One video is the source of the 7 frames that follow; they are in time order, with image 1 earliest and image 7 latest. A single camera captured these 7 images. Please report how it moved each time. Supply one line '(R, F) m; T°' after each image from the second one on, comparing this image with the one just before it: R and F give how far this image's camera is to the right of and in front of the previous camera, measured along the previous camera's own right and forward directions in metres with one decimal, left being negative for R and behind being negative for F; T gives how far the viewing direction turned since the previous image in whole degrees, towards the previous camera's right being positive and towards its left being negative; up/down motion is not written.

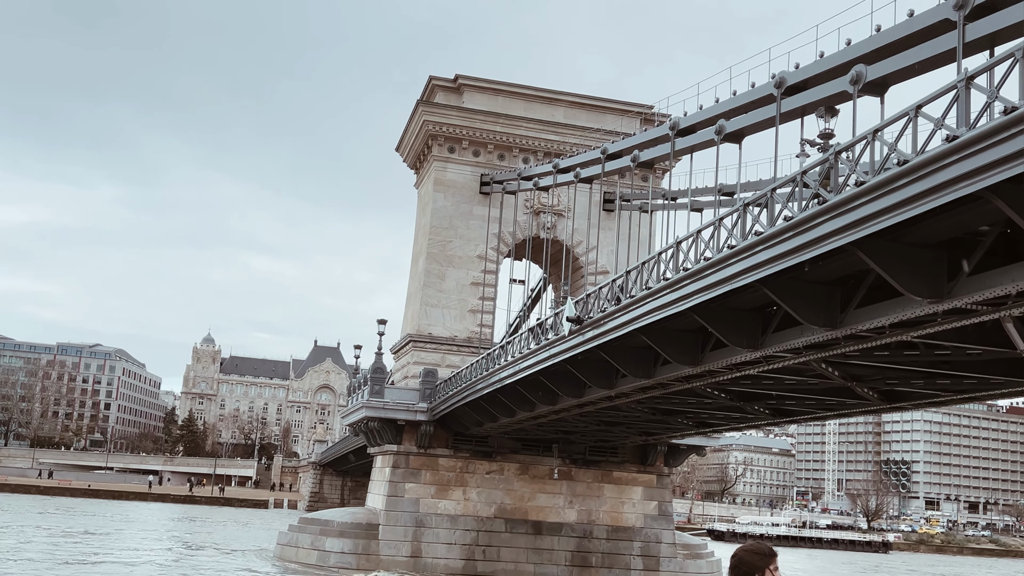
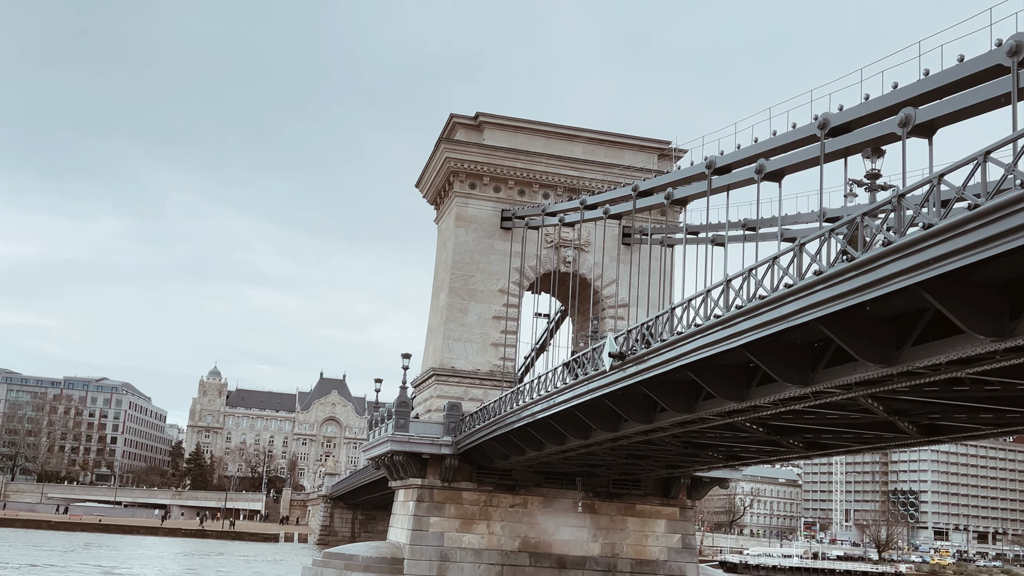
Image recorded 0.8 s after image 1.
(-0.7, -0.3) m; 0°
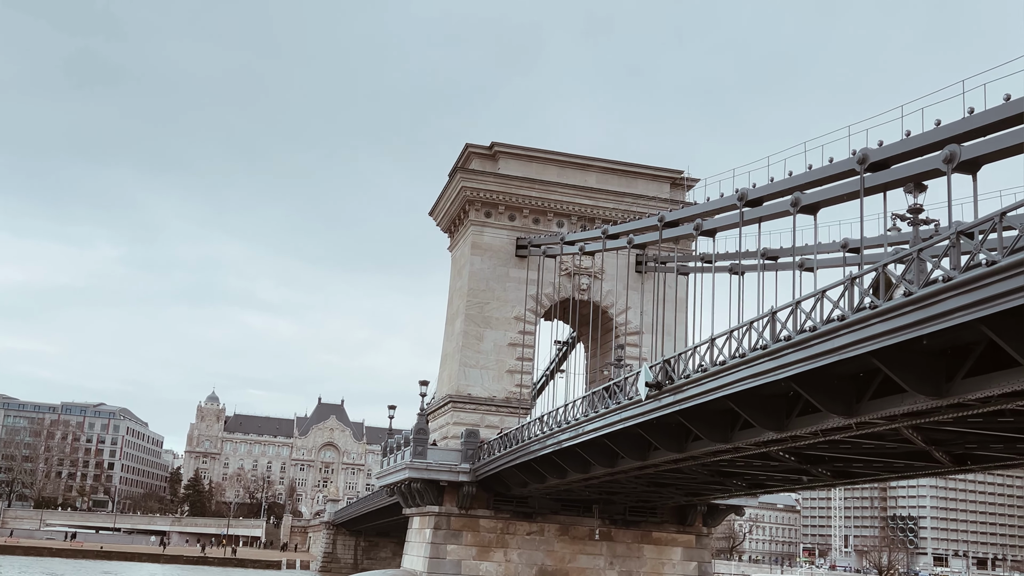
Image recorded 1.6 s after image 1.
(-0.8, -0.2) m; 0°
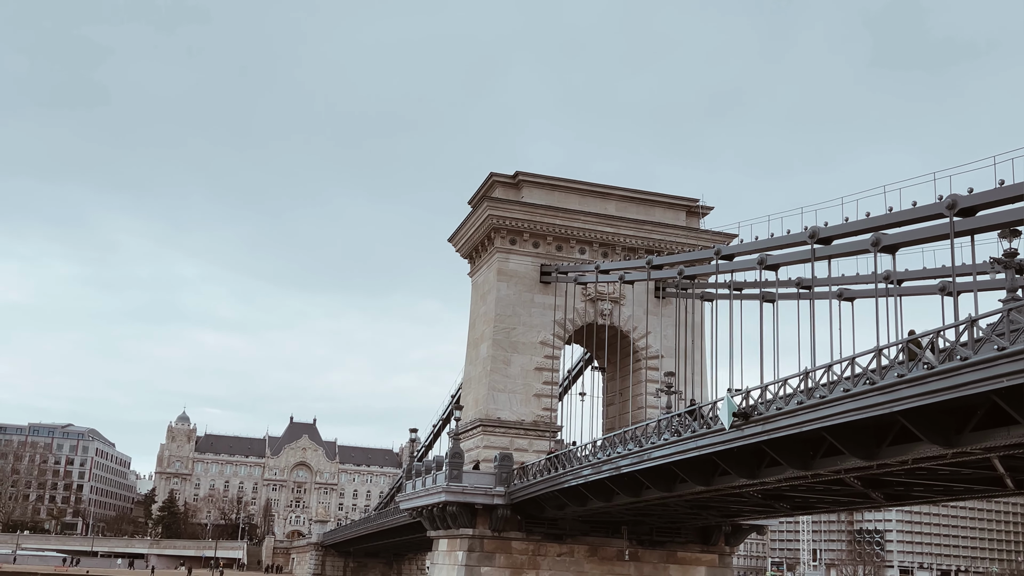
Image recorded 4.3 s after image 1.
(-2.6, -0.8) m; +3°
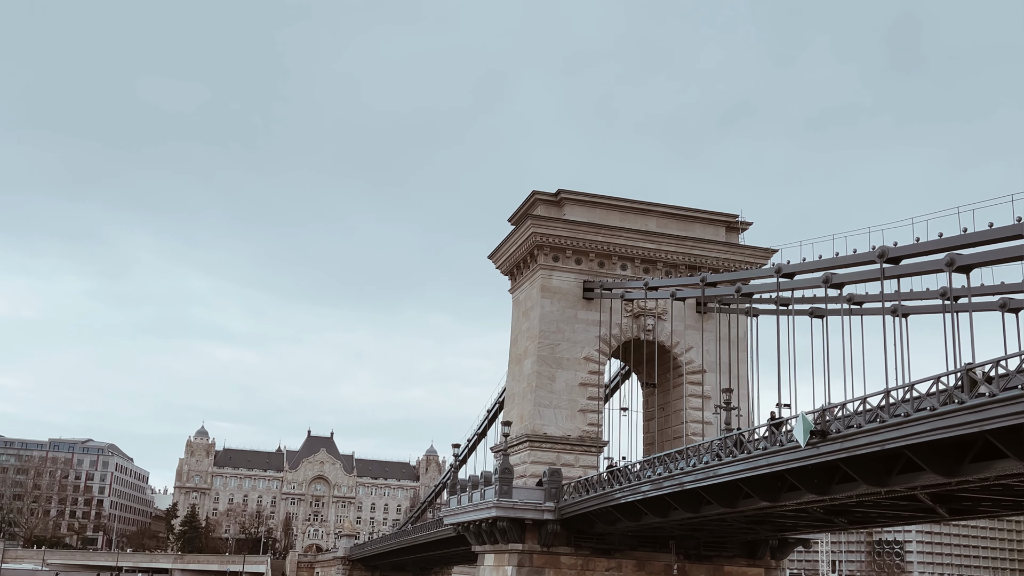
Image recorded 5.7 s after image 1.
(-1.4, -0.4) m; 0°
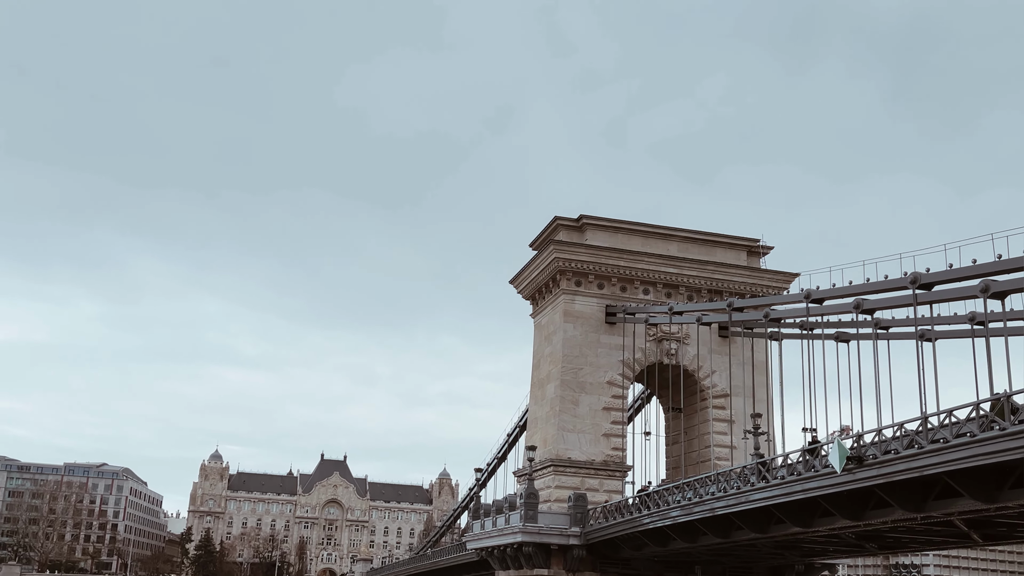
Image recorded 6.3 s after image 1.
(-0.5, -0.1) m; 0°
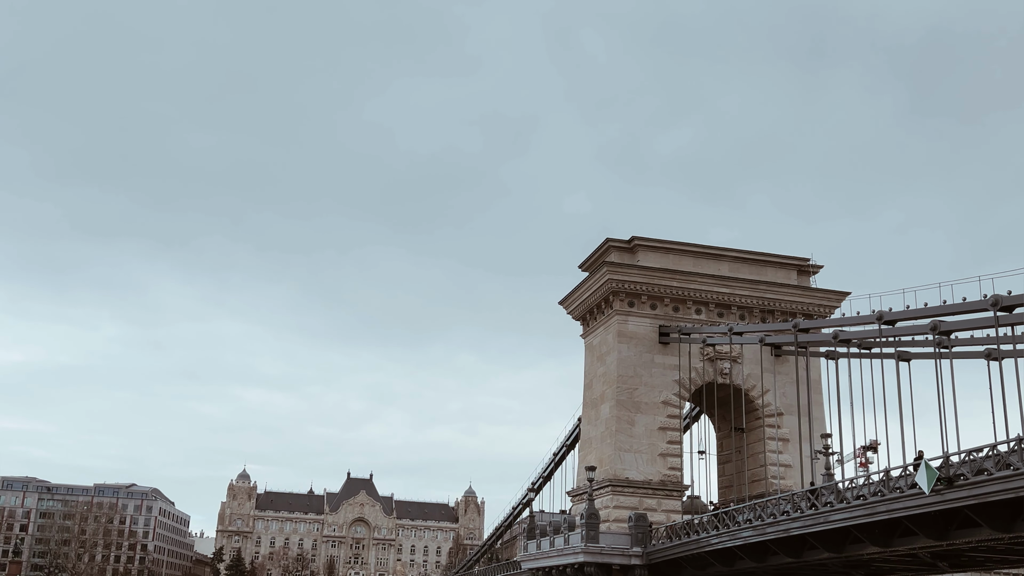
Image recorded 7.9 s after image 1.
(-1.5, -0.4) m; -1°
